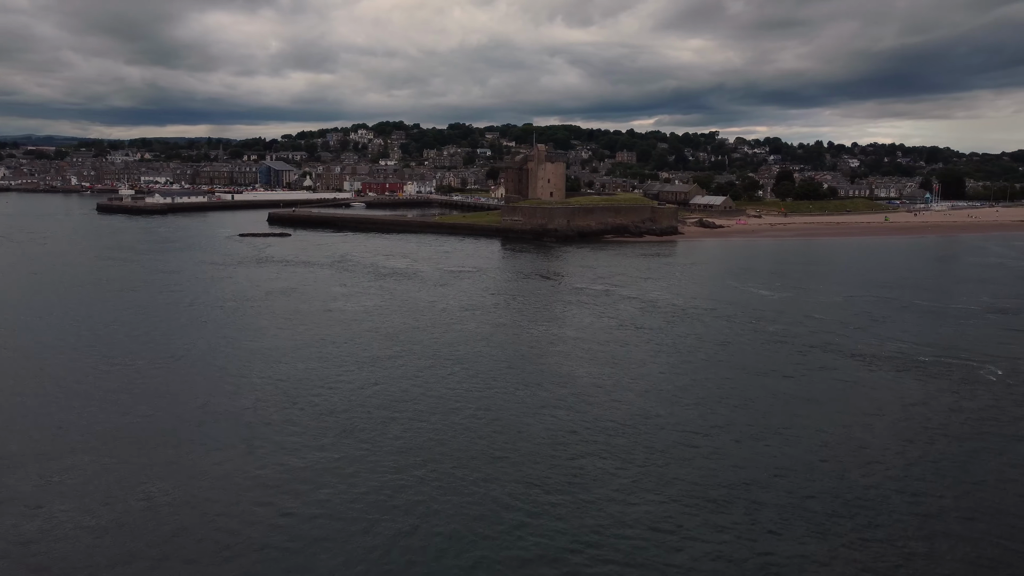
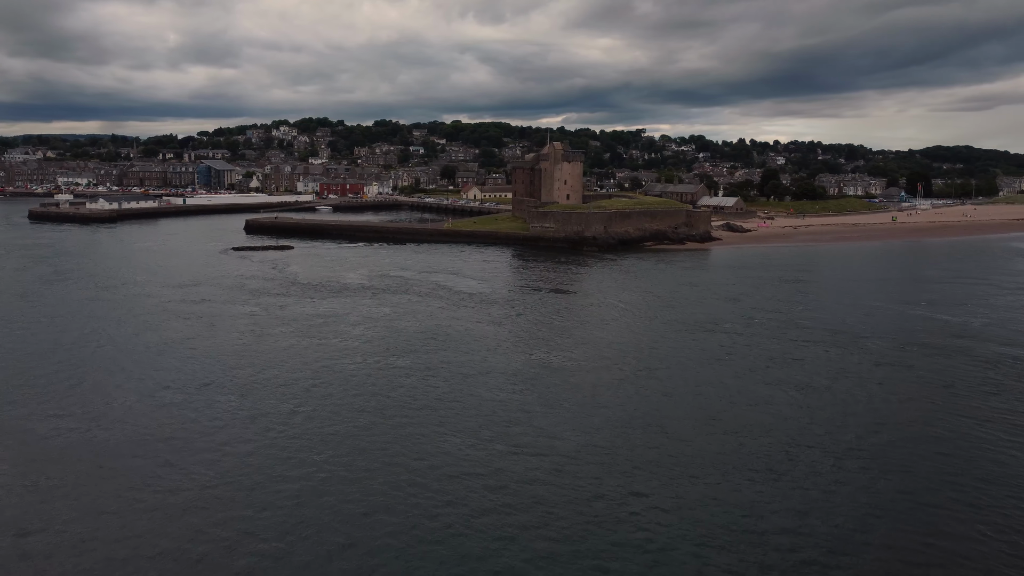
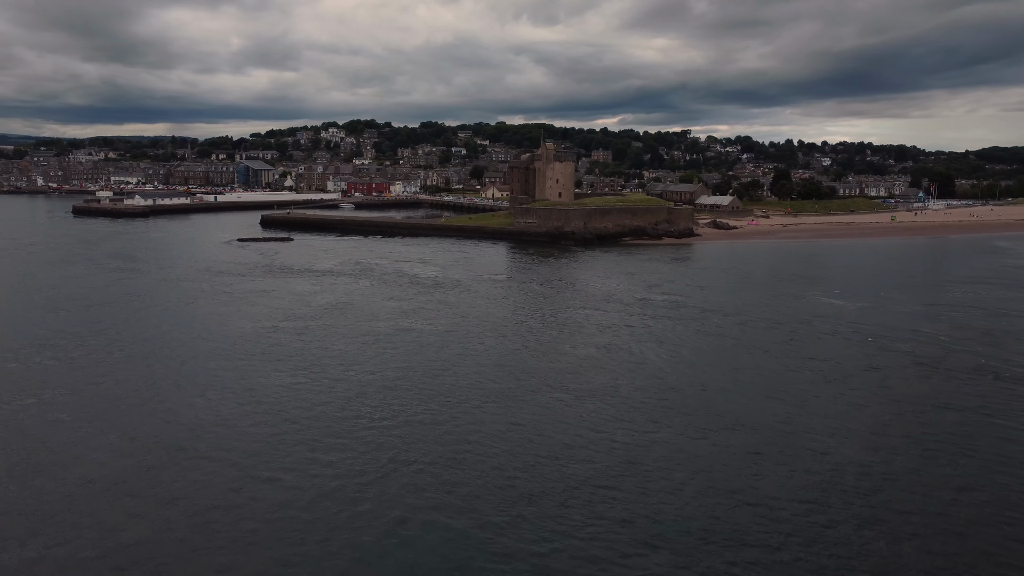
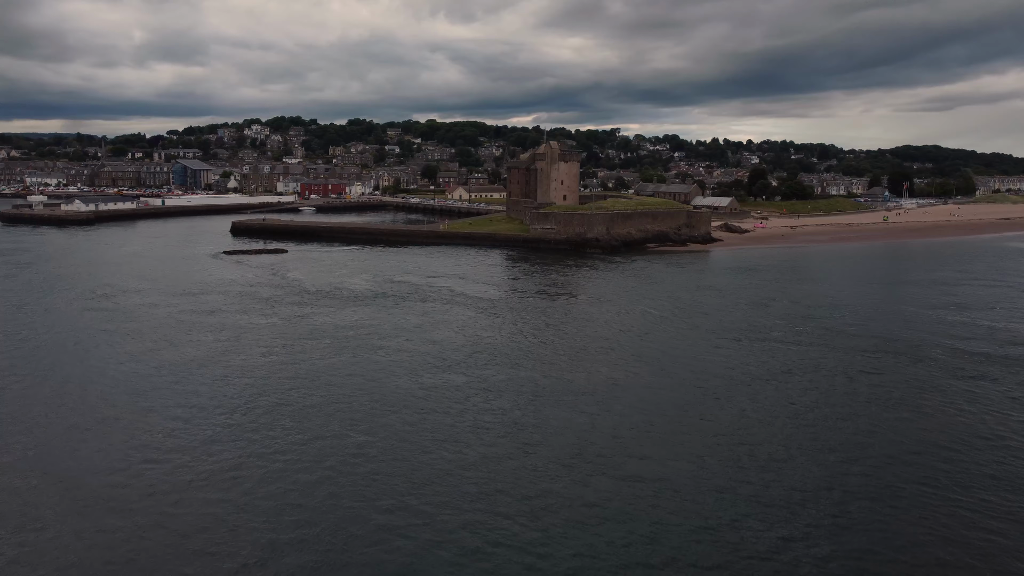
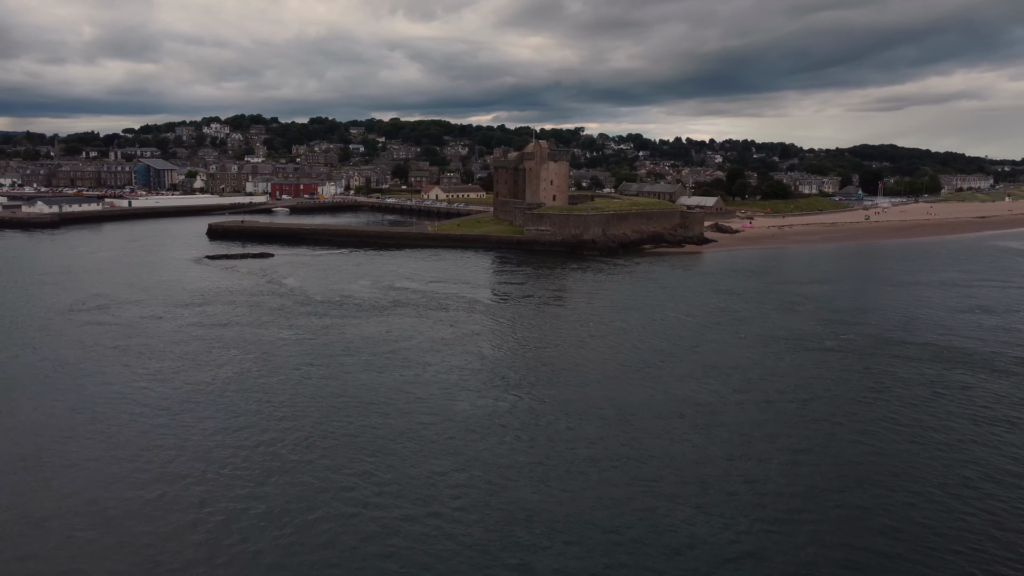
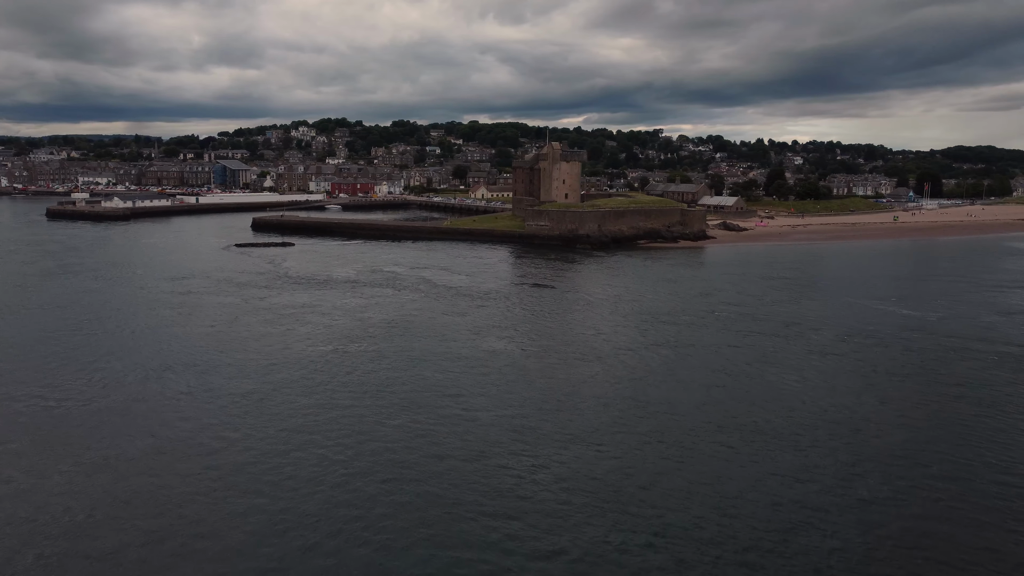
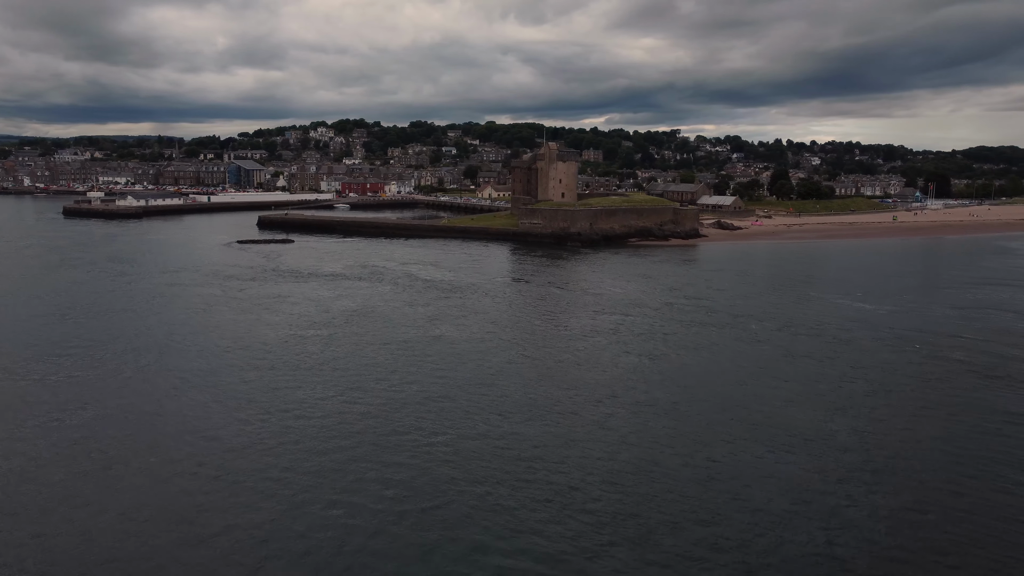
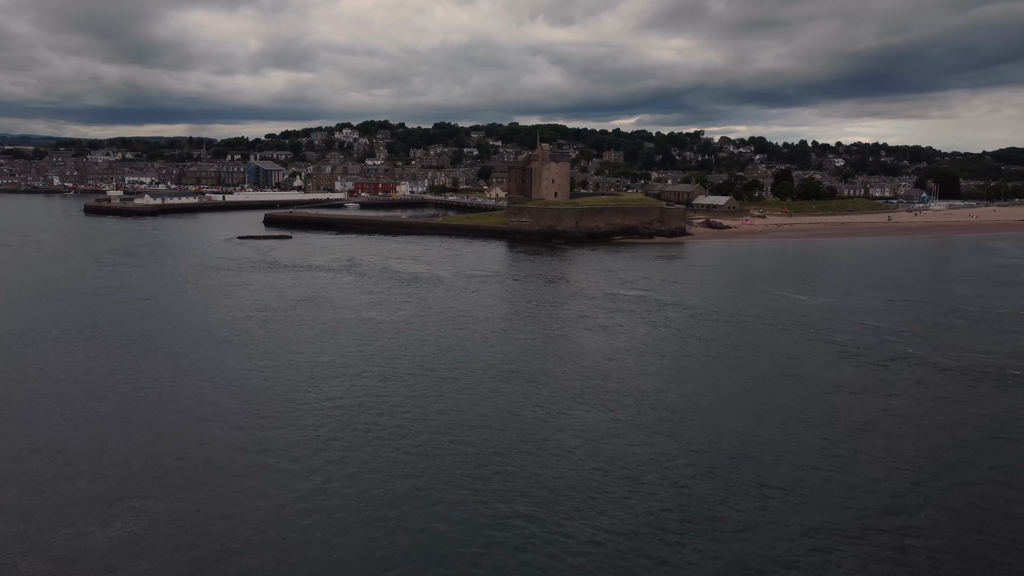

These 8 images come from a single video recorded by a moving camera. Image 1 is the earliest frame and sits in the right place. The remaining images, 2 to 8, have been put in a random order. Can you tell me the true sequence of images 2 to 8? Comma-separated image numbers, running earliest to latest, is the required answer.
8, 3, 7, 6, 2, 4, 5
